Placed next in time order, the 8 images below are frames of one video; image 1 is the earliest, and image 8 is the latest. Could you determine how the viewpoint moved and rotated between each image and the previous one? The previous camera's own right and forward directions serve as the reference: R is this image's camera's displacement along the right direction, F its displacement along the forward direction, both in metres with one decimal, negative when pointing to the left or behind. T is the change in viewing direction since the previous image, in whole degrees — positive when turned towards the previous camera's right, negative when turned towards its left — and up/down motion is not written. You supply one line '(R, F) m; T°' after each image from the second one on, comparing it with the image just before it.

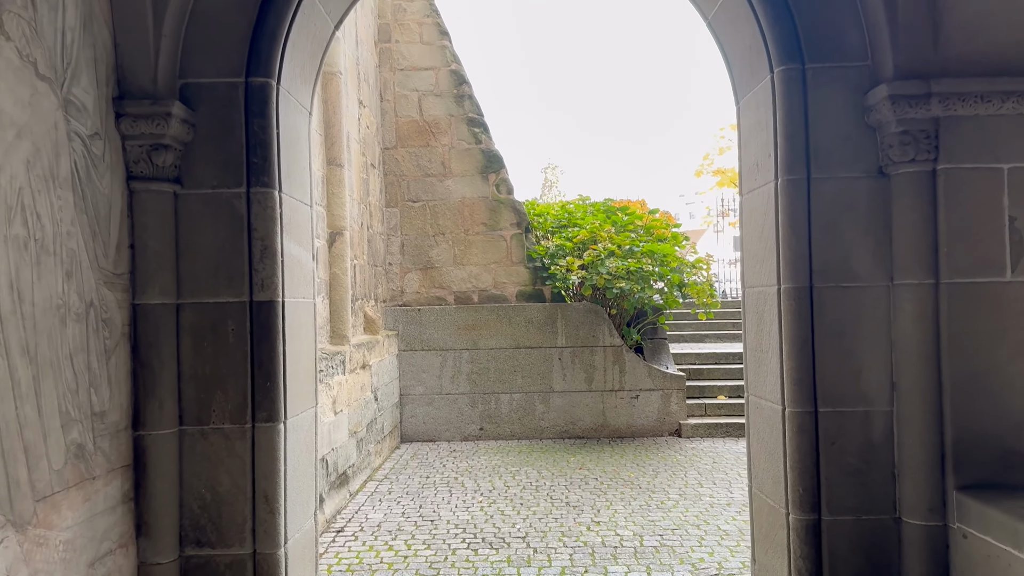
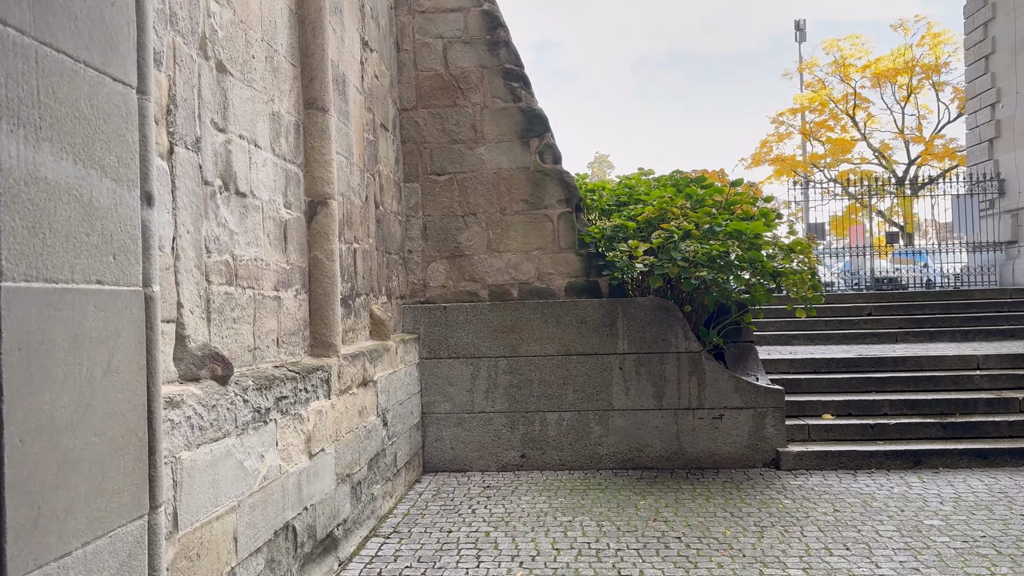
(0.0, +1.5) m; -3°
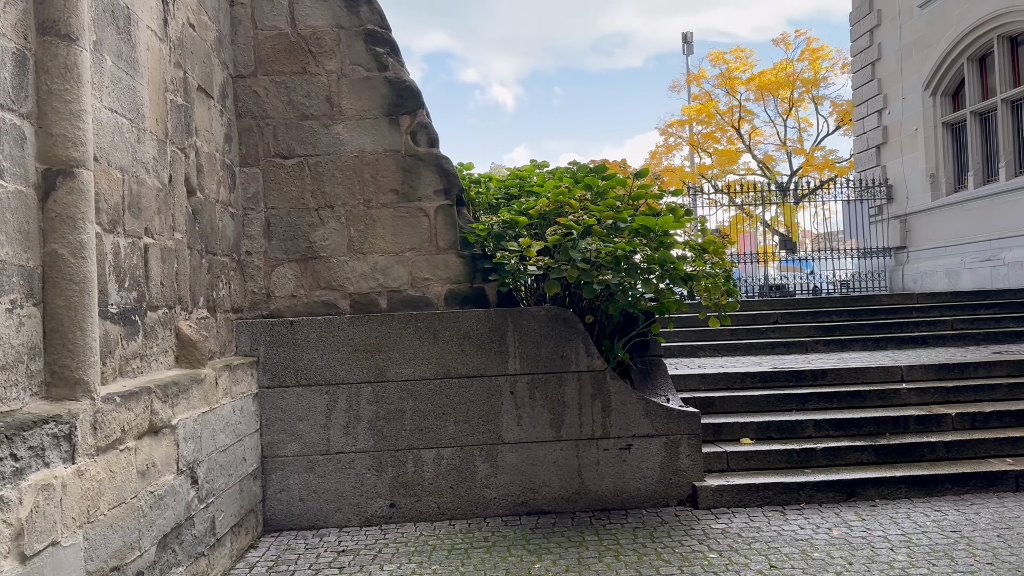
(+0.2, +1.1) m; +7°
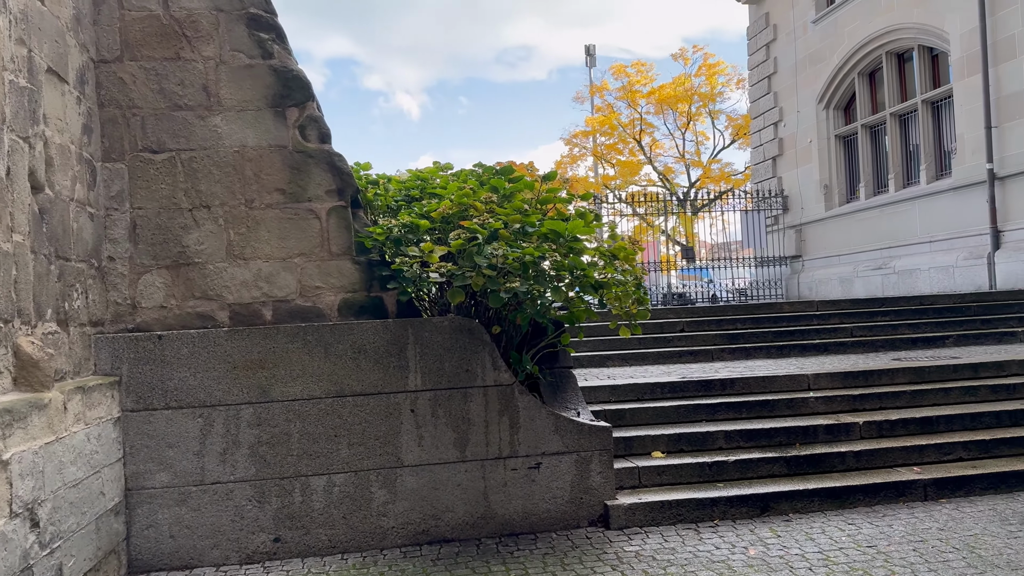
(0.0, +0.4) m; +7°
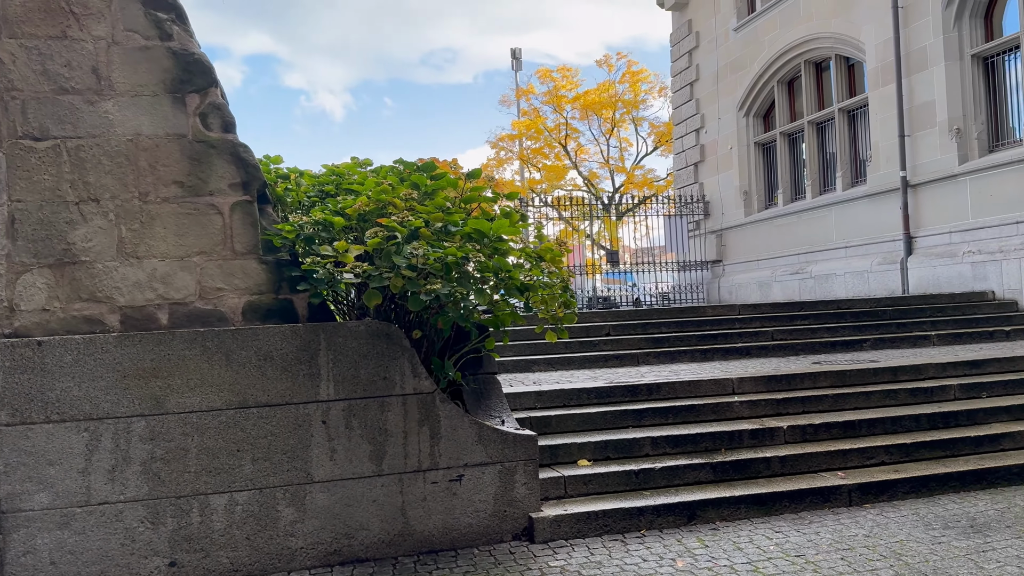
(0.0, +0.2) m; +5°
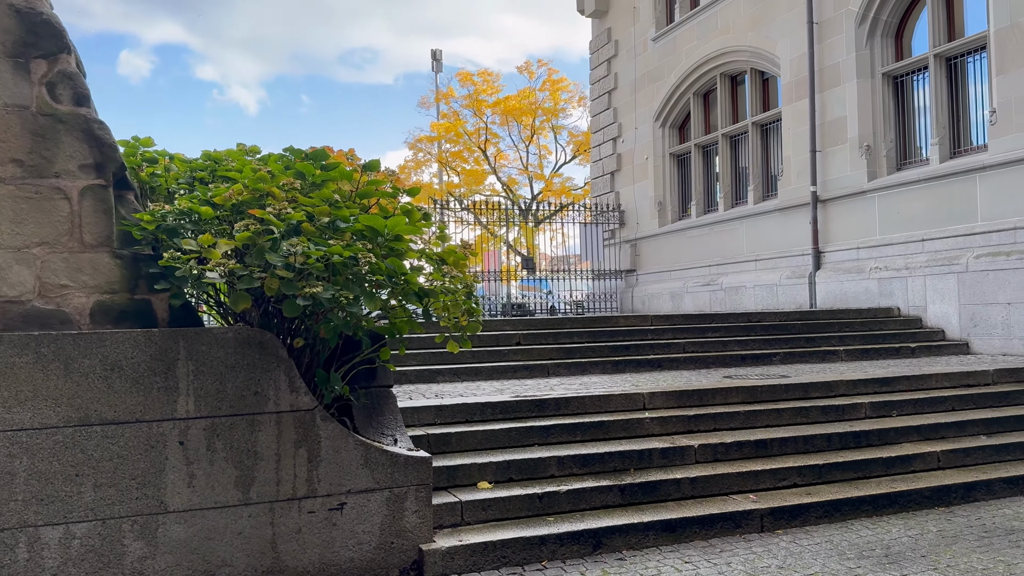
(+0.1, +0.4) m; +6°
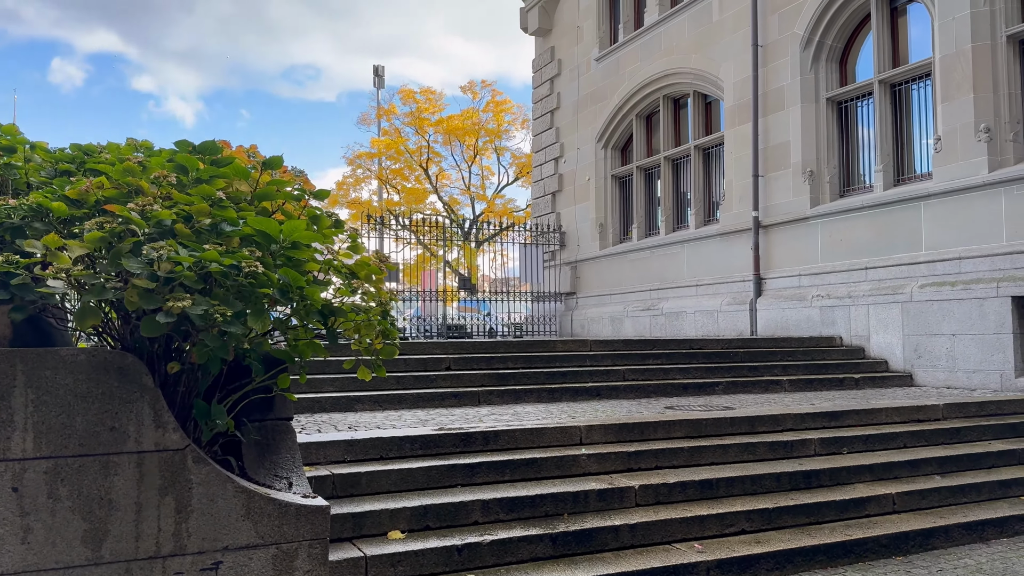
(+0.1, +0.5) m; +4°
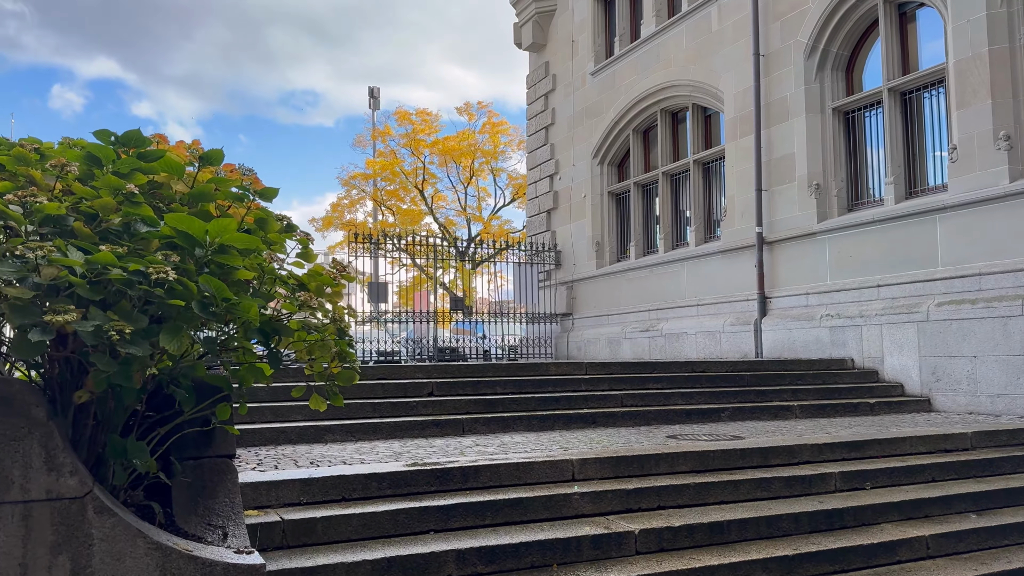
(+0.1, +0.5) m; 0°
